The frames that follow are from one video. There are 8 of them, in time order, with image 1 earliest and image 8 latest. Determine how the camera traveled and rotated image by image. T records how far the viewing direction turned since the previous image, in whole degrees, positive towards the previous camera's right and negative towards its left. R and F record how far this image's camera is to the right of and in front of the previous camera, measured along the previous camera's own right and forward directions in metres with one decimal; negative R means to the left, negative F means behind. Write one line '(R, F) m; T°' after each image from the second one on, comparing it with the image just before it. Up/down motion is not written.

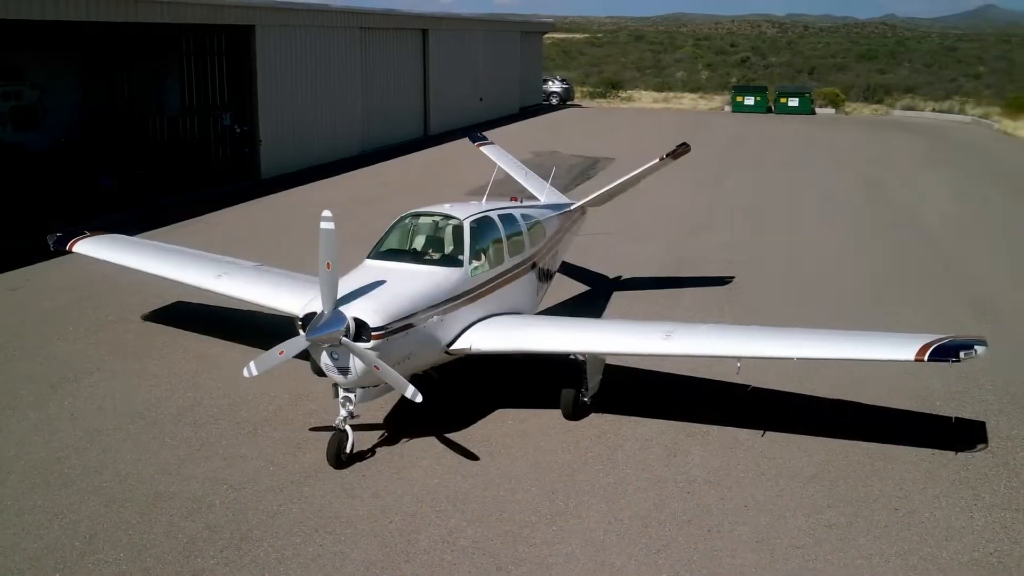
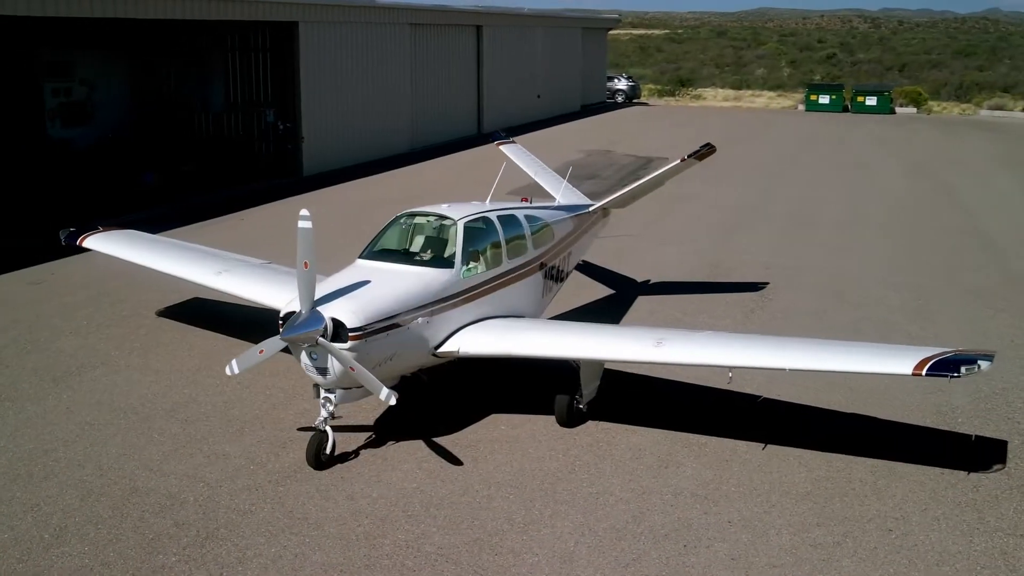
(+0.8, +0.1) m; -5°
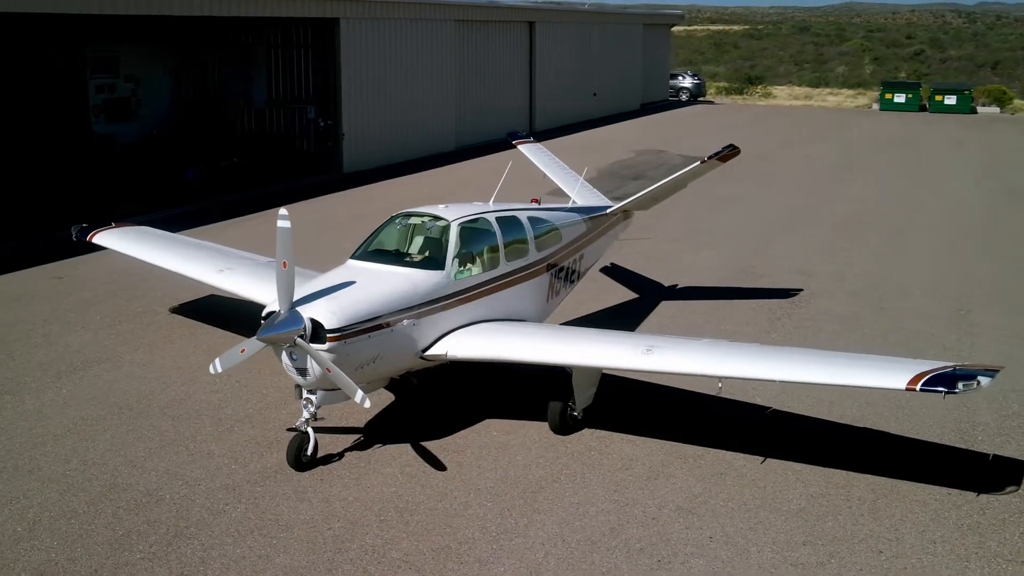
(+0.8, +0.1) m; -5°
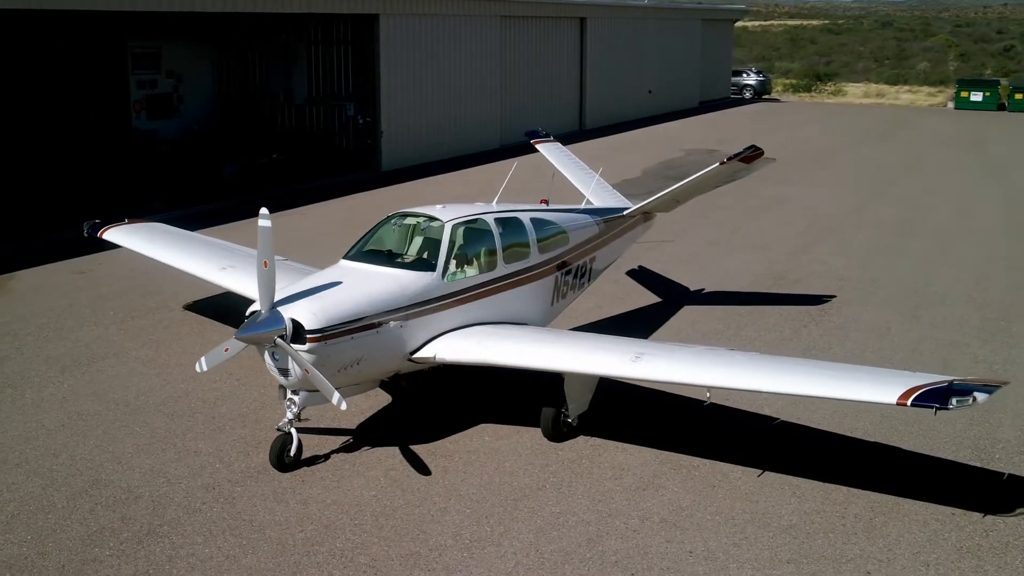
(+0.7, +0.1) m; -5°
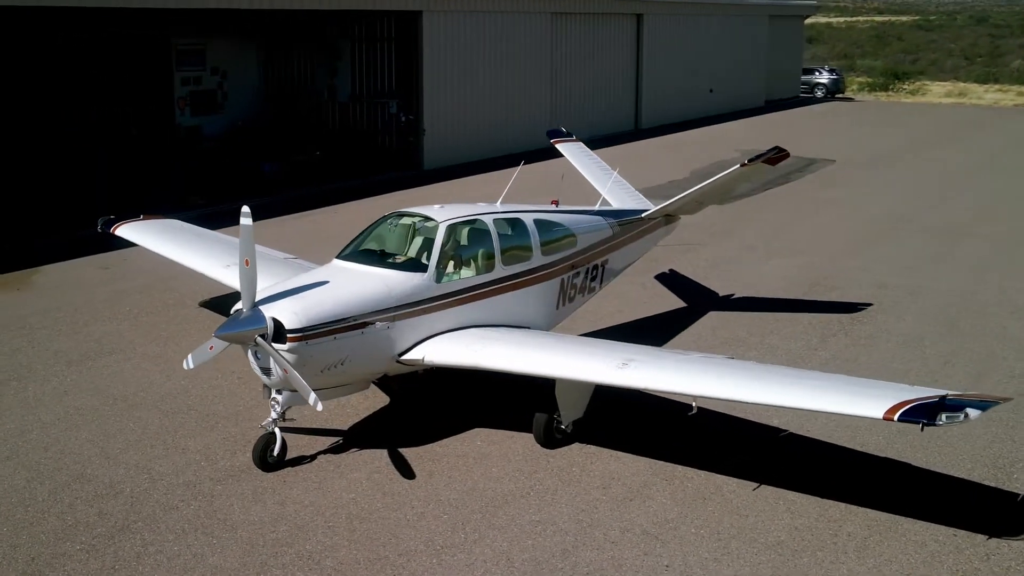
(+0.8, +0.2) m; -5°
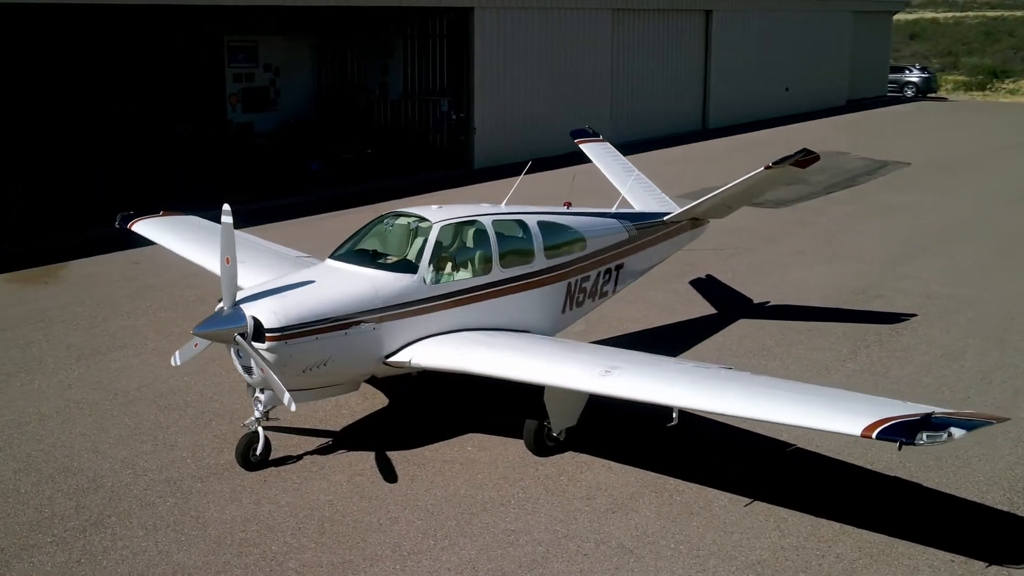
(+0.9, +0.2) m; -6°
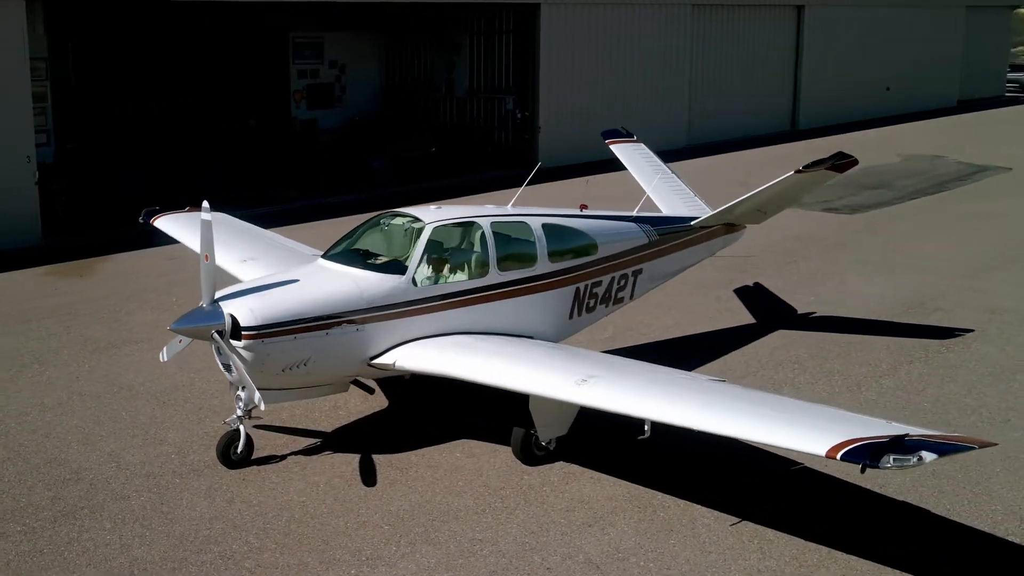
(+1.1, +0.3) m; -8°
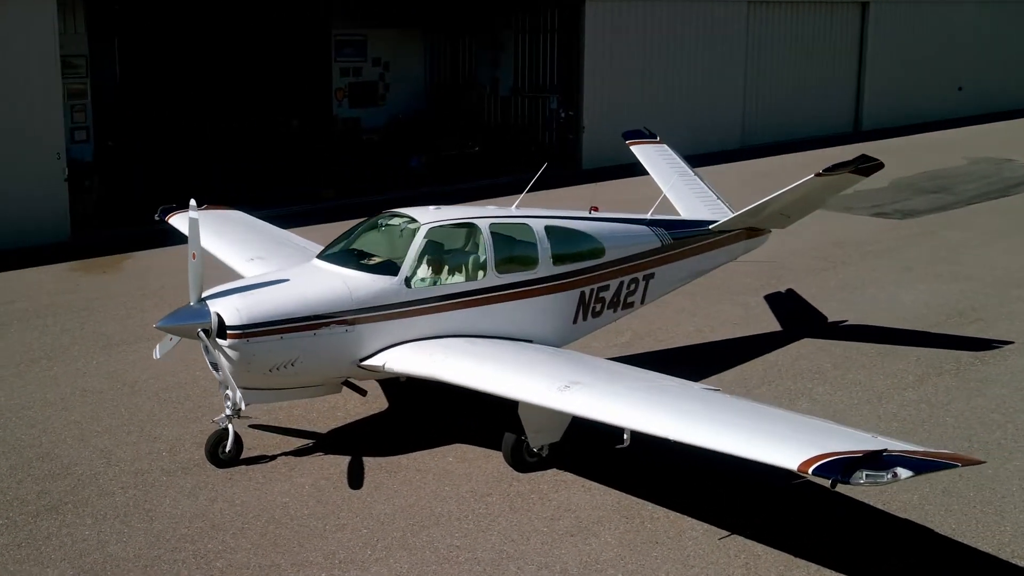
(+0.7, +0.2) m; -5°
